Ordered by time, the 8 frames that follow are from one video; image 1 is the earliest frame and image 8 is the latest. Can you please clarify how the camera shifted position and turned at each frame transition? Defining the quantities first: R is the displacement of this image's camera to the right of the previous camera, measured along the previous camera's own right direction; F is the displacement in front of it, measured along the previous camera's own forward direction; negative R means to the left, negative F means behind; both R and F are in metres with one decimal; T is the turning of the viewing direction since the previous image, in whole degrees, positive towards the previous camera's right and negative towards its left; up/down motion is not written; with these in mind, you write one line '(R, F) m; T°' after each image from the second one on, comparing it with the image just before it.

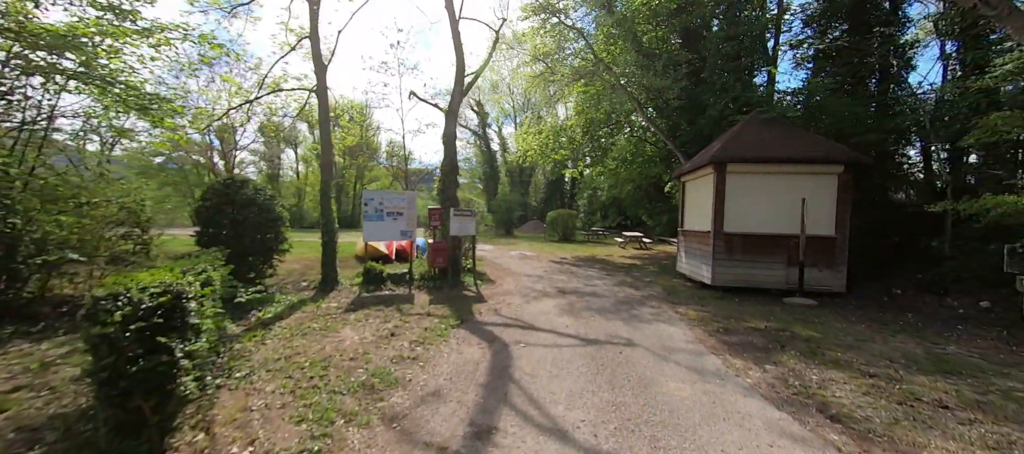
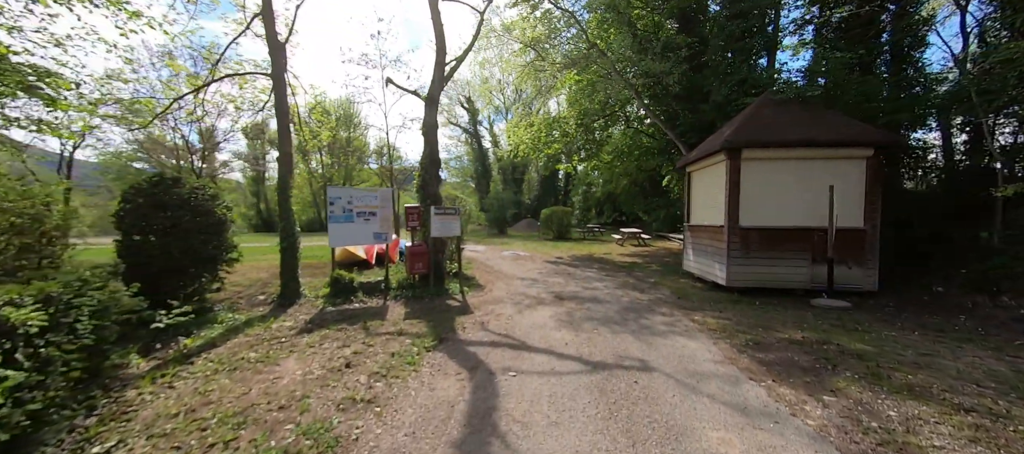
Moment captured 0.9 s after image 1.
(+0.1, +1.1) m; +1°
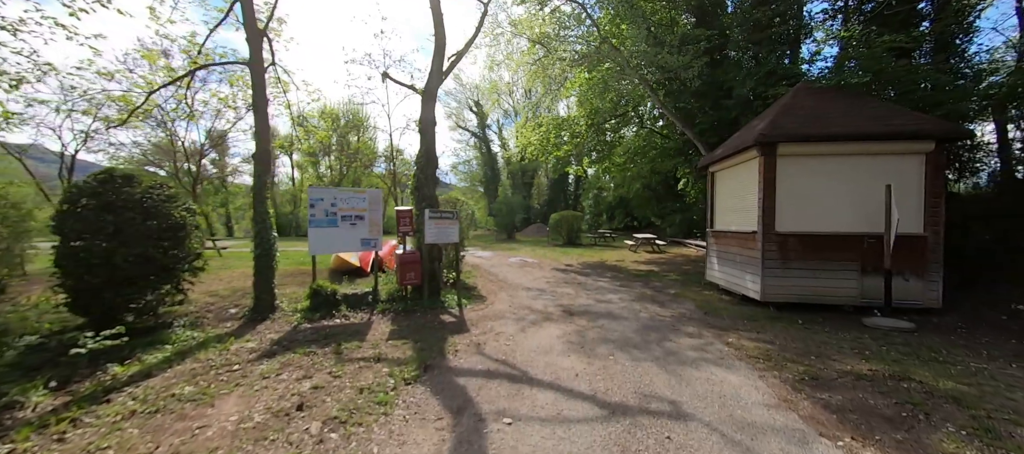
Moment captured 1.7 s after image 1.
(+0.1, +0.9) m; -2°
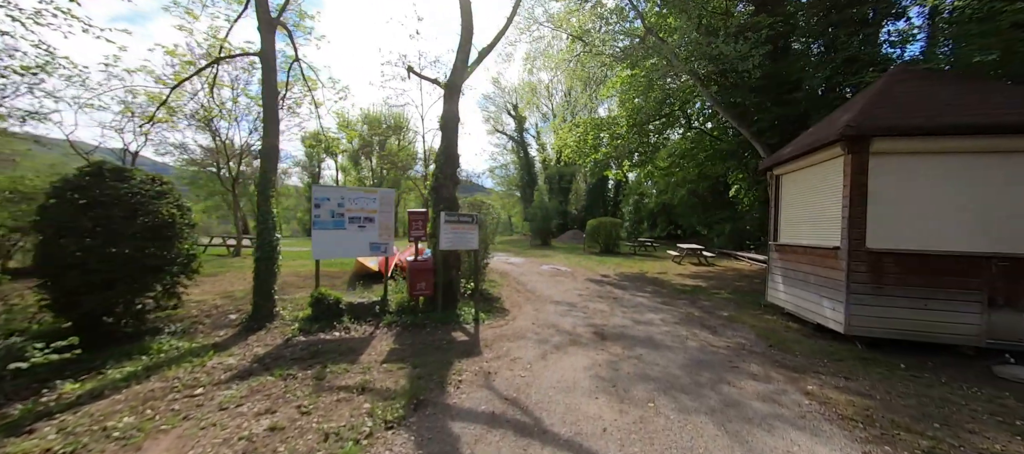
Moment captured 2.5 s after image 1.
(+0.2, +0.9) m; -6°
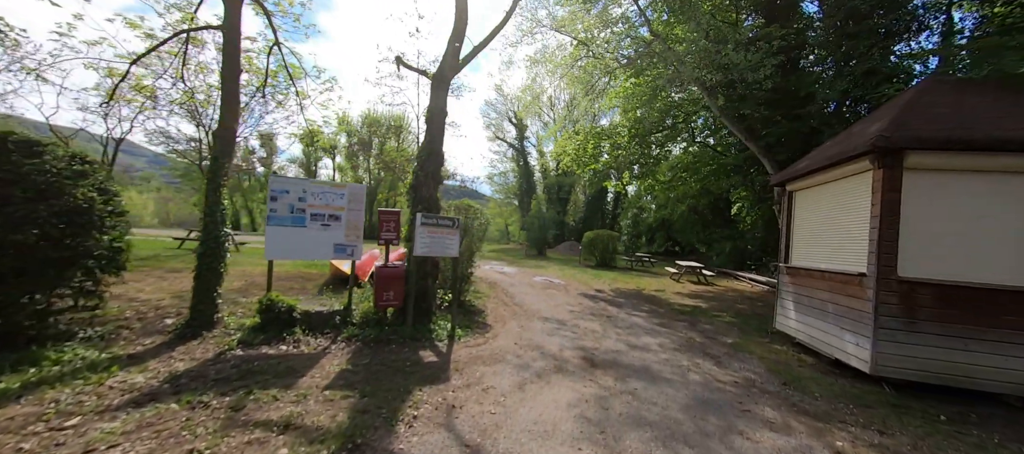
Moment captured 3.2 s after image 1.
(+0.2, +0.7) m; 0°
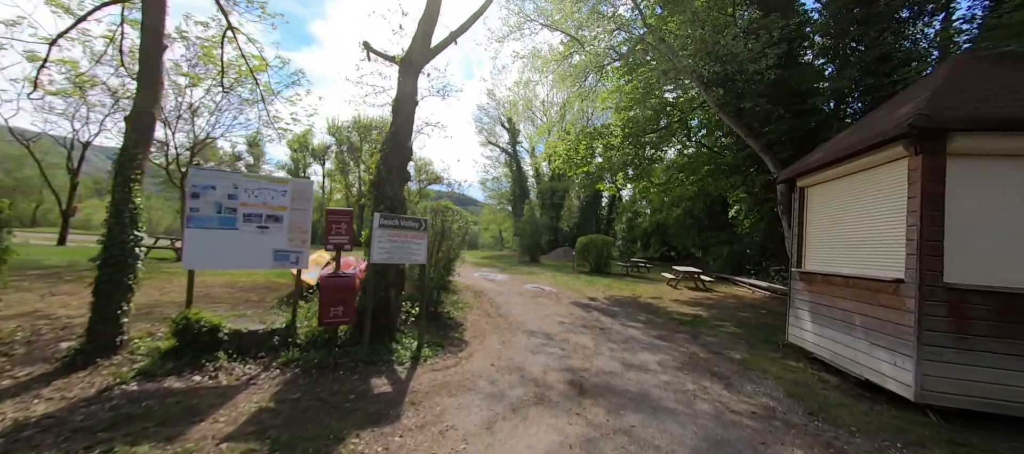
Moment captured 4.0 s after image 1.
(+0.3, +0.9) m; +1°
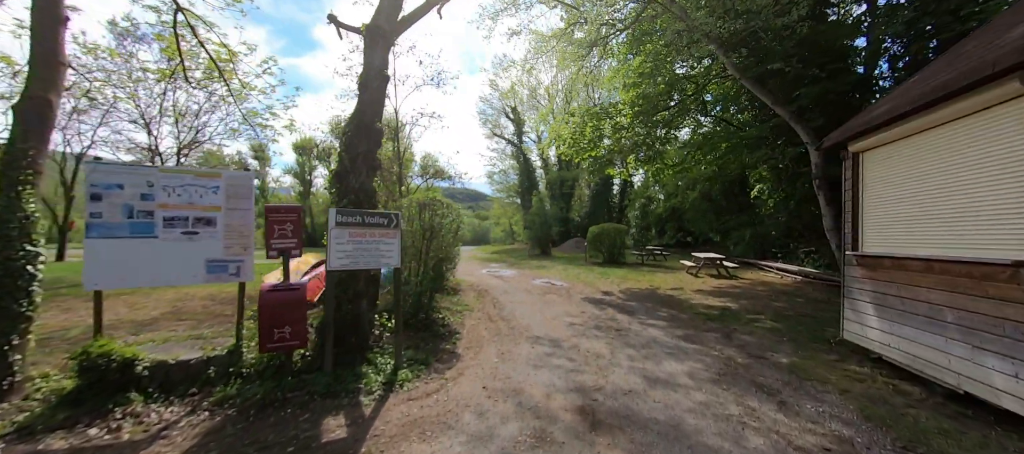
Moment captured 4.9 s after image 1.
(+0.3, +1.0) m; -2°
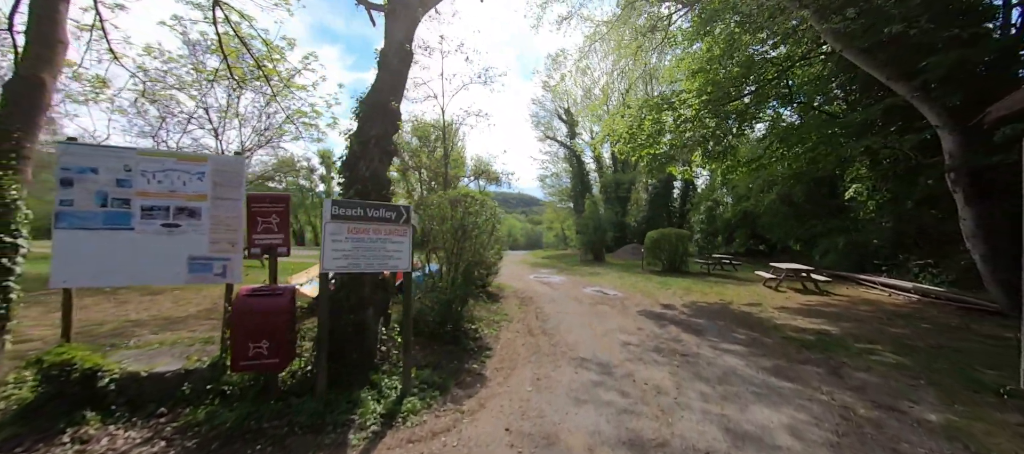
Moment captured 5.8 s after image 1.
(+0.2, +1.0) m; -8°
